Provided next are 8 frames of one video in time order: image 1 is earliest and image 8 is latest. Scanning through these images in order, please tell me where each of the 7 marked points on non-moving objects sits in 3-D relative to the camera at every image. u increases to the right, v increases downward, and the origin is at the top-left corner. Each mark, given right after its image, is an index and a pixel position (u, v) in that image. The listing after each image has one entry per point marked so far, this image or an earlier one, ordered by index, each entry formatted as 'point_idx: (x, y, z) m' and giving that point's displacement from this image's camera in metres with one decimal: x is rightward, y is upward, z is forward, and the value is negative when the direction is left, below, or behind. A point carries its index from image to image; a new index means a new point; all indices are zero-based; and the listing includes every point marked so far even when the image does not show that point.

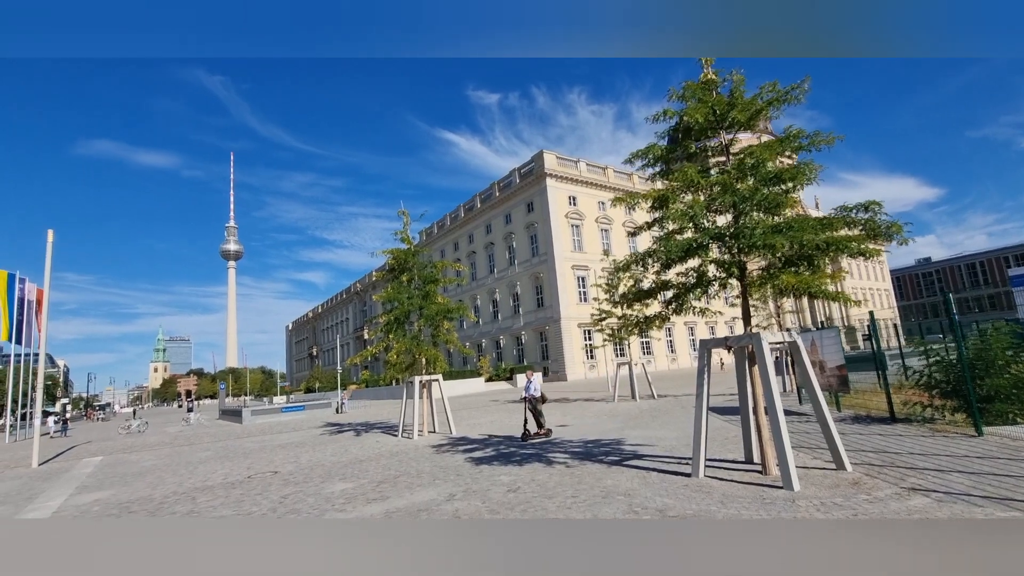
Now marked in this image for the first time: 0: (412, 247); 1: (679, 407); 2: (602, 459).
0: (-3.7, +1.5, +18.4) m
1: (+6.4, -4.5, +19.1) m
2: (+1.8, -3.4, +9.9) m
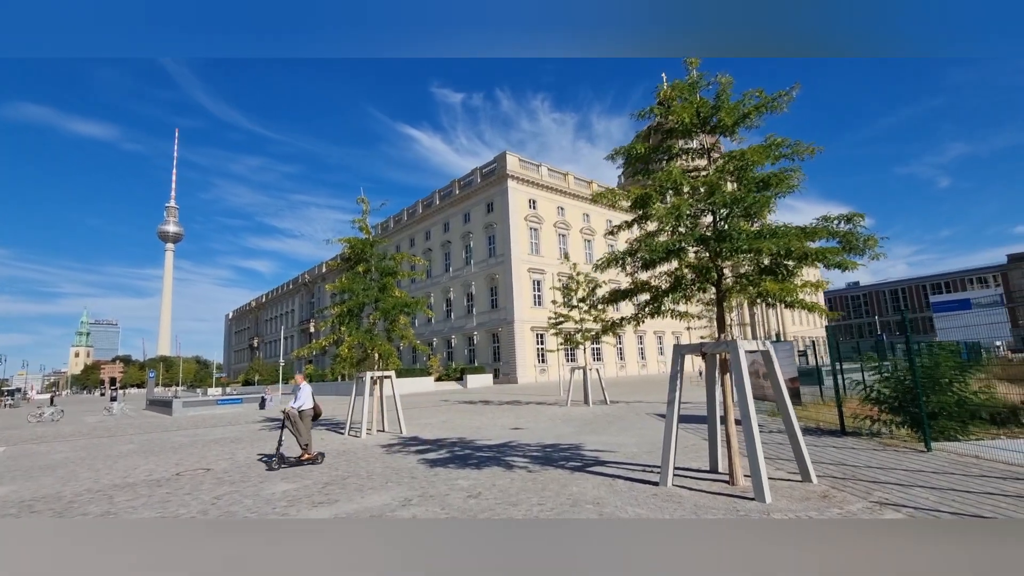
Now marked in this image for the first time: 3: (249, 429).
0: (-5.0, +1.8, +17.6) m
1: (+4.6, -4.8, +19.1) m
2: (+1.0, -3.4, +9.5) m
3: (-10.6, -5.6, +20.1) m
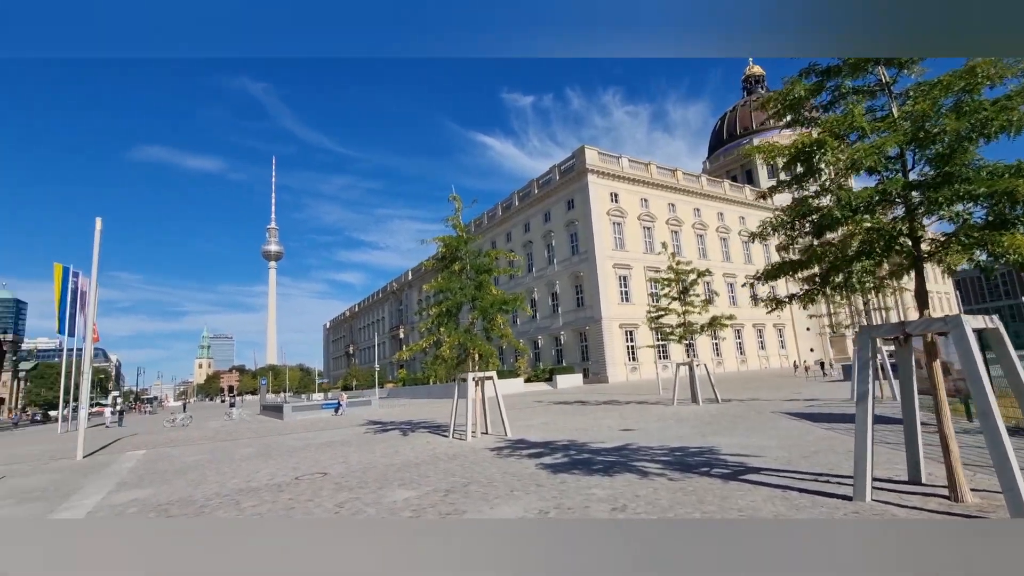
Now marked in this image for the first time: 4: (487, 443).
0: (-1.7, +1.9, +17.2) m
1: (+8.4, -4.3, +17.2) m
2: (+3.2, -3.0, +8.3) m
3: (-6.4, -5.9, +20.5) m
4: (-0.7, -4.4, +14.4) m
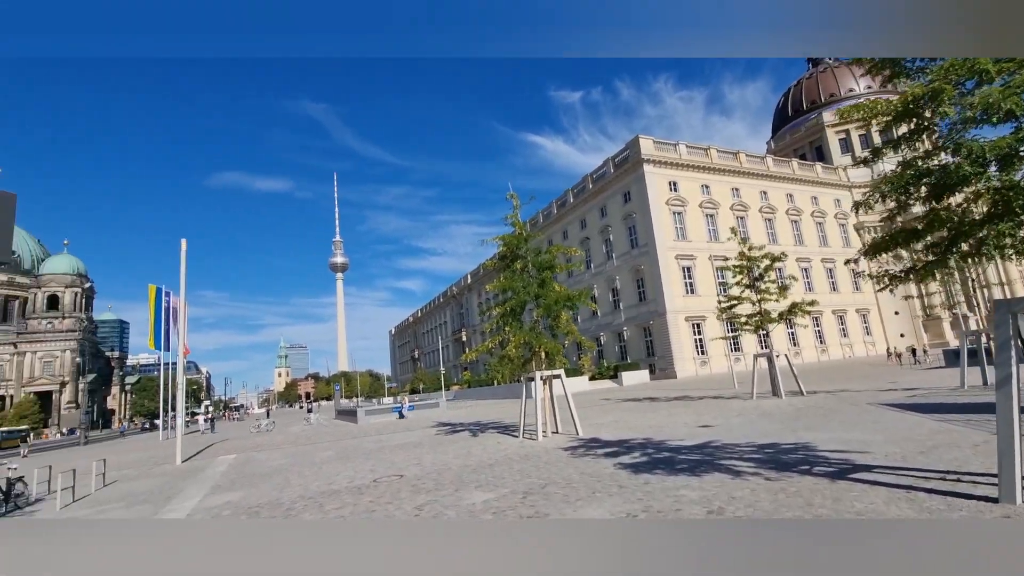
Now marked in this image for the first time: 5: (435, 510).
0: (+0.4, +1.9, +17.0) m
1: (+10.6, -3.7, +15.8) m
2: (+4.5, -2.7, +7.6) m
3: (-3.6, -6.0, +20.8) m
4: (+1.3, -4.3, +14.1) m
5: (-1.2, -3.3, +7.5) m
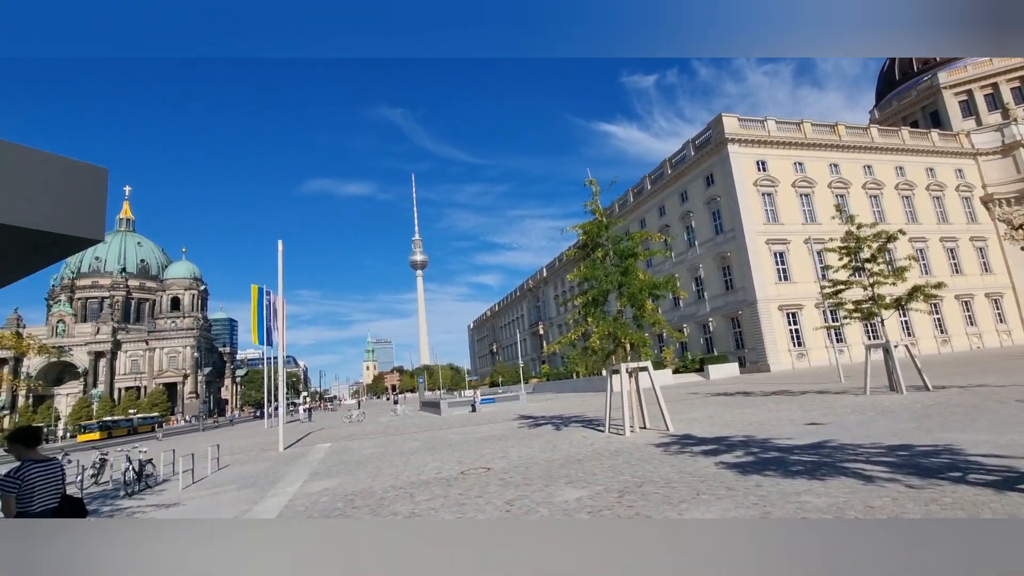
0: (+3.0, +2.3, +16.3) m
1: (+13.1, -3.1, +13.7) m
2: (+5.7, -2.4, +6.4) m
3: (-0.2, -5.7, +20.7) m
4: (+3.7, -4.0, +13.4) m
5: (+0.2, -3.1, +7.2) m
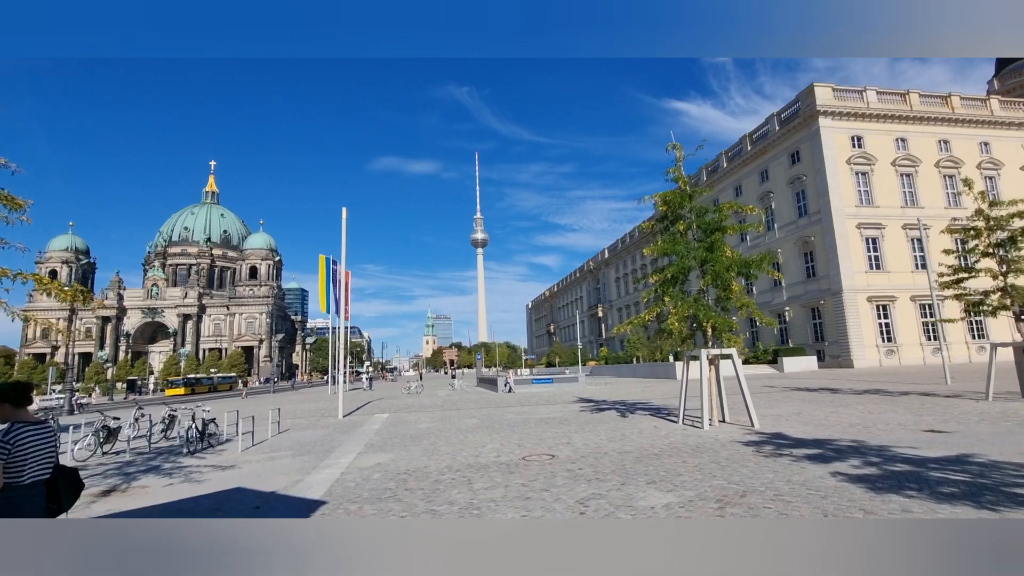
0: (+5.1, +2.9, +14.6) m
1: (+14.7, -2.9, +11.0) m
2: (+6.5, -2.2, +4.7) m
3: (+2.2, -4.8, +19.7) m
4: (+5.2, -3.5, +11.9) m
5: (+1.1, -2.7, +6.1) m
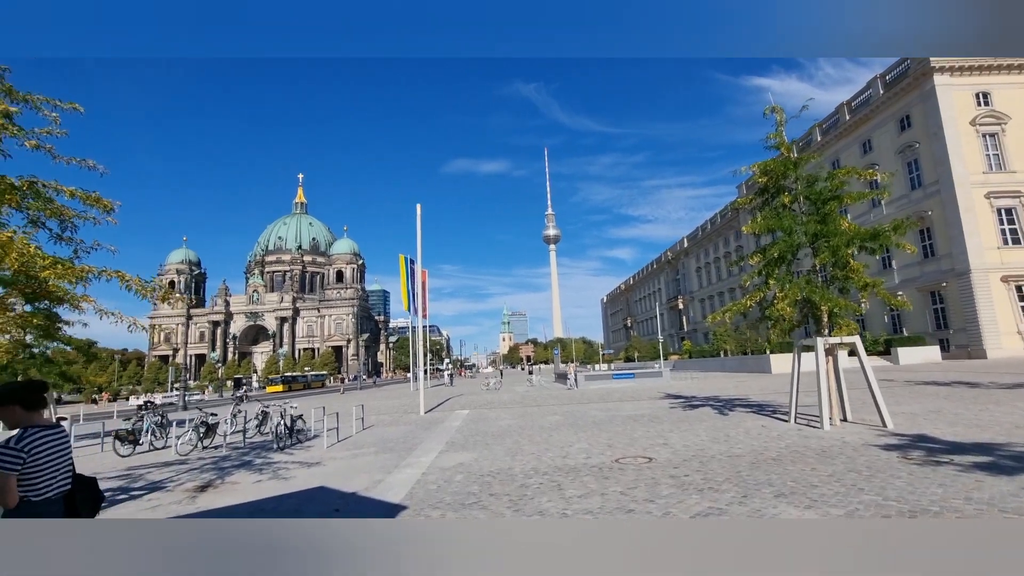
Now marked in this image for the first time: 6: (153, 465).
0: (+7.2, +3.4, +12.8) m
1: (+16.3, -2.1, +7.9) m
2: (+7.3, -1.8, +2.8) m
3: (+5.3, -4.3, +18.3) m
4: (+7.1, -3.0, +10.1) m
5: (+2.1, -2.4, +5.0) m
6: (-8.2, -4.0, +11.4) m
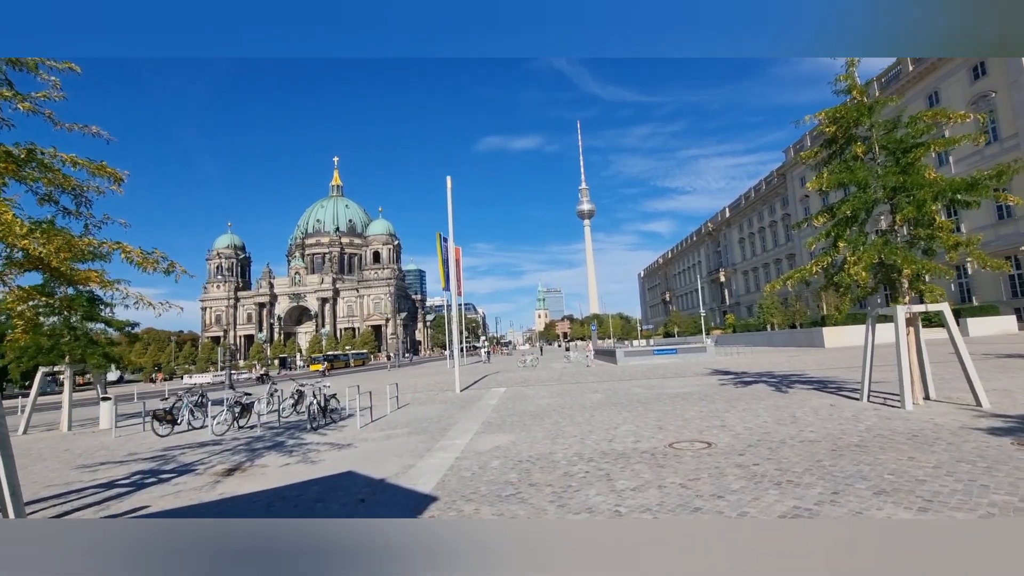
0: (+7.9, +4.3, +11.2) m
1: (+16.8, -1.3, +5.9) m
2: (+7.5, -1.4, +1.5) m
3: (+6.7, -3.2, +17.2) m
4: (+7.8, -2.3, +8.8) m
5: (+2.5, -2.0, +4.1) m
6: (-7.3, -3.6, +11.3) m
